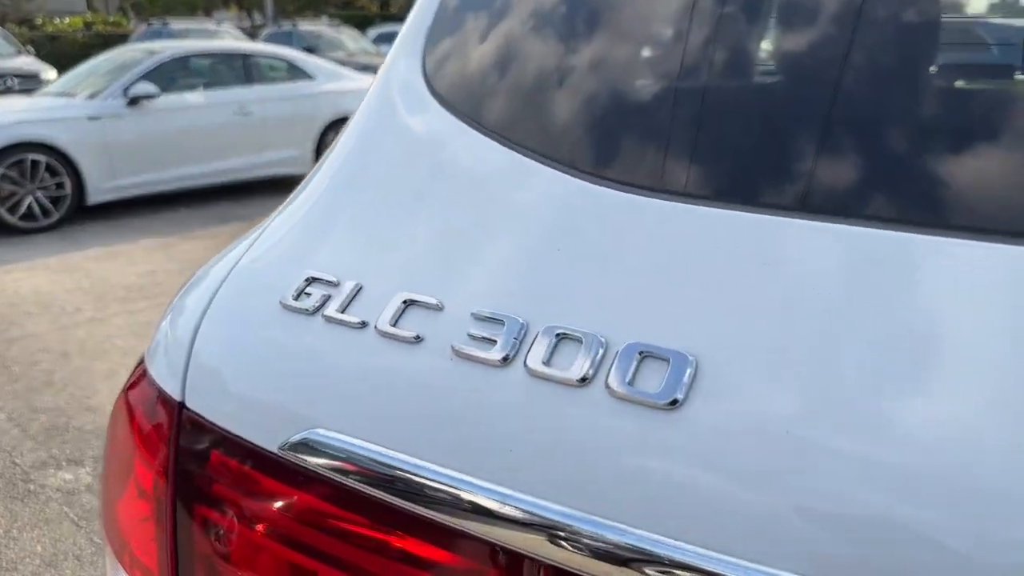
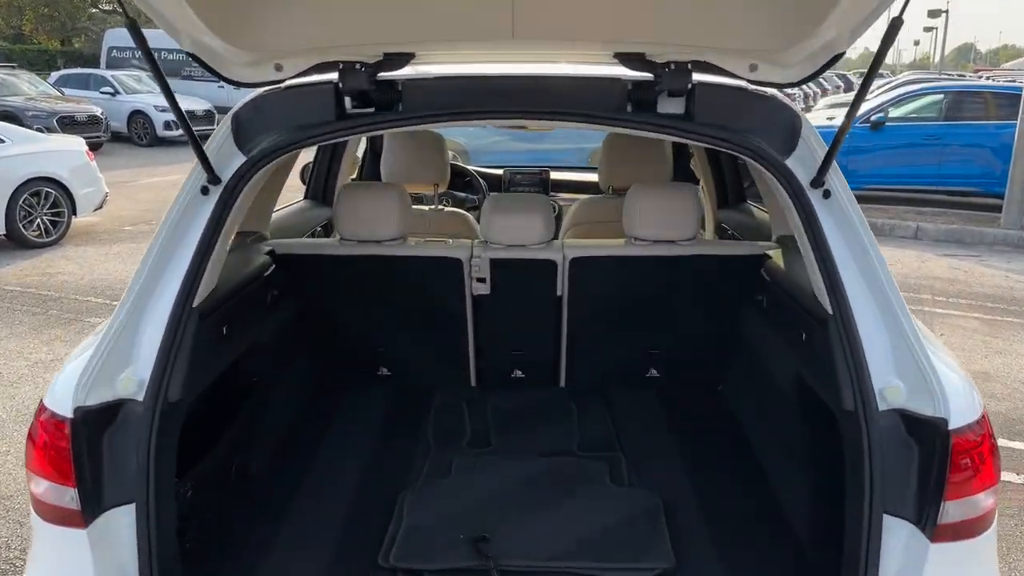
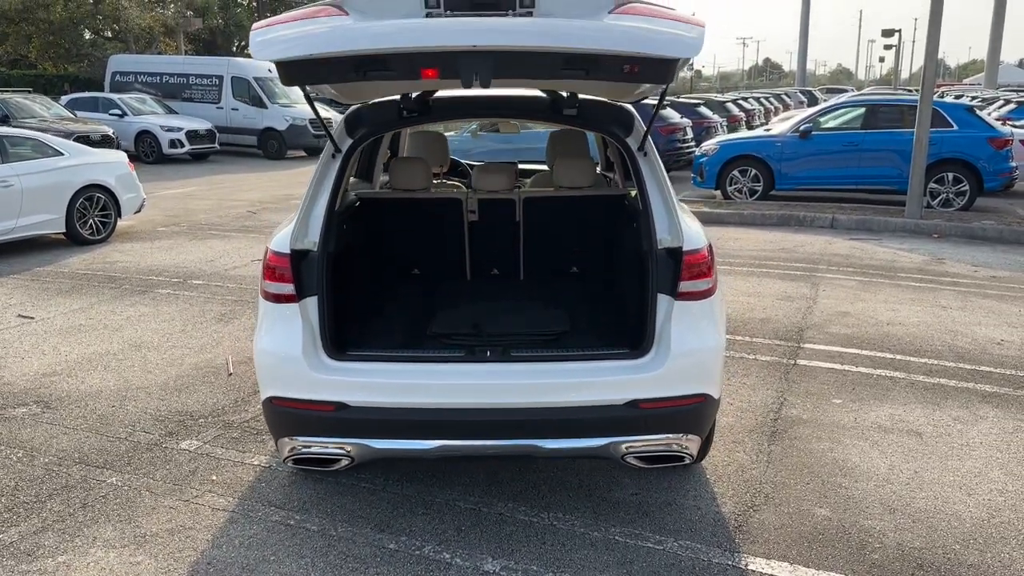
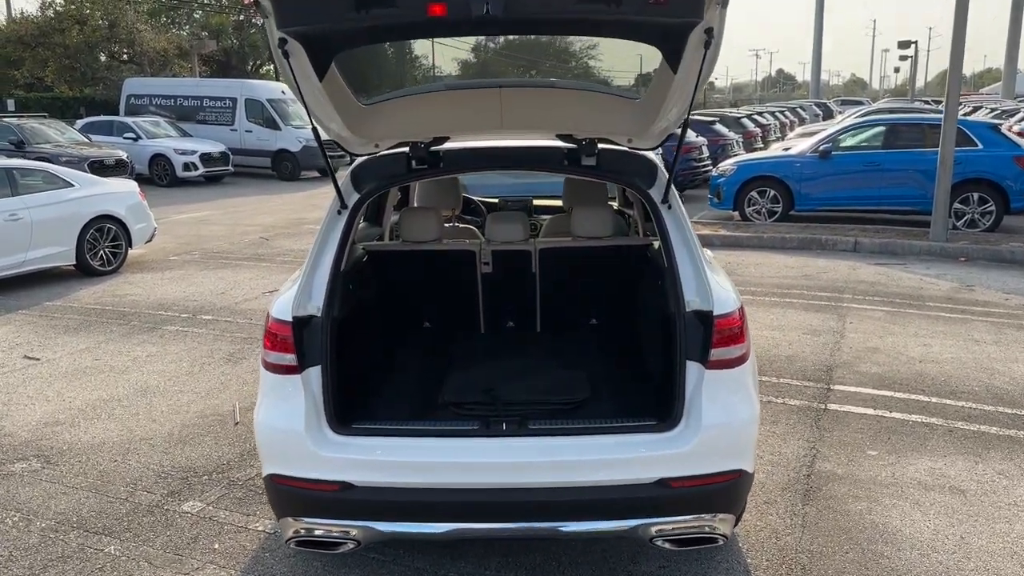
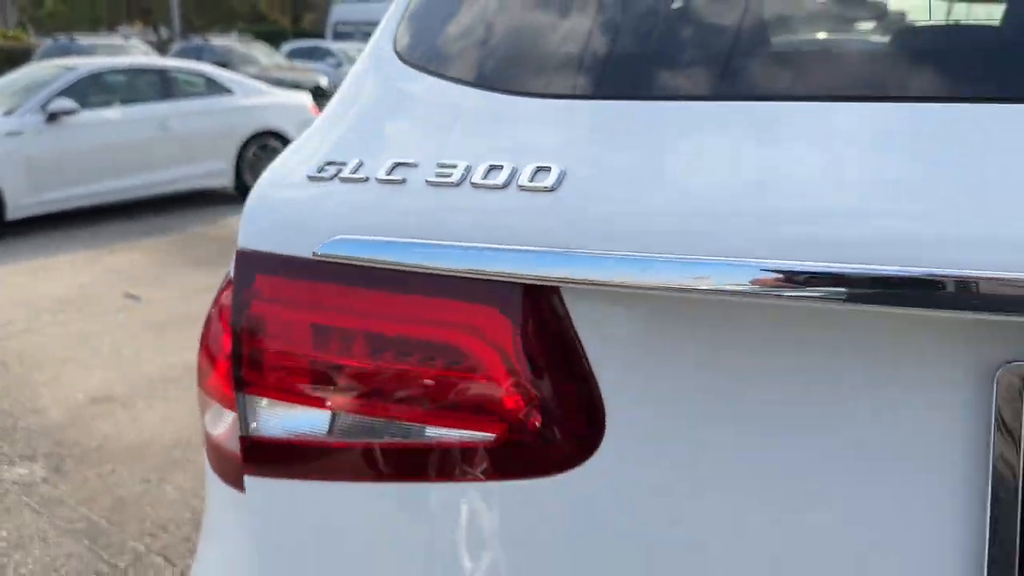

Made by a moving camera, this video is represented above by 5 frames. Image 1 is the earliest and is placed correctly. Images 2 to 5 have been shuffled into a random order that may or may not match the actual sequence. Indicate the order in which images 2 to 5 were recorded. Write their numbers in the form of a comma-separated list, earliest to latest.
5, 3, 4, 2
